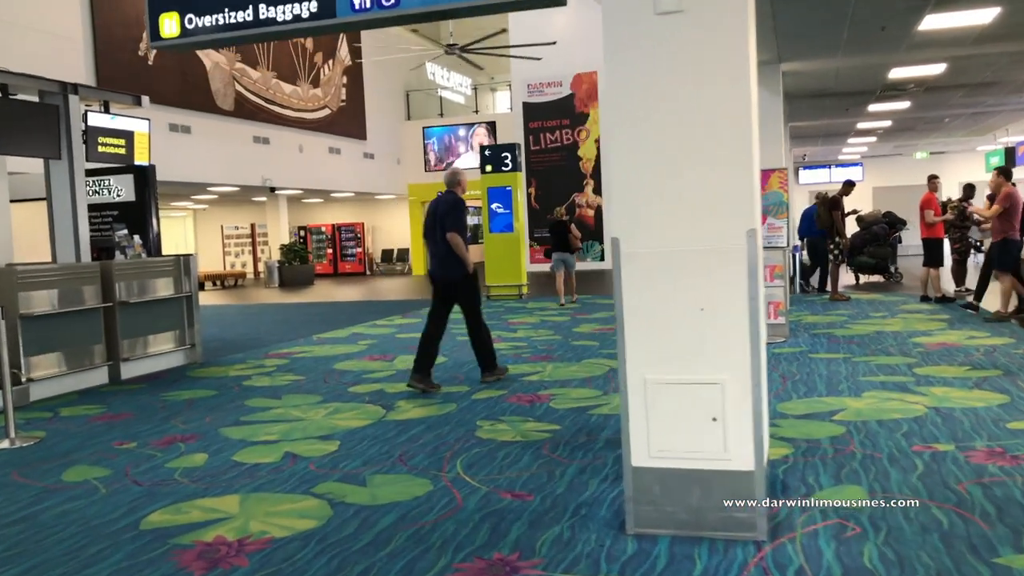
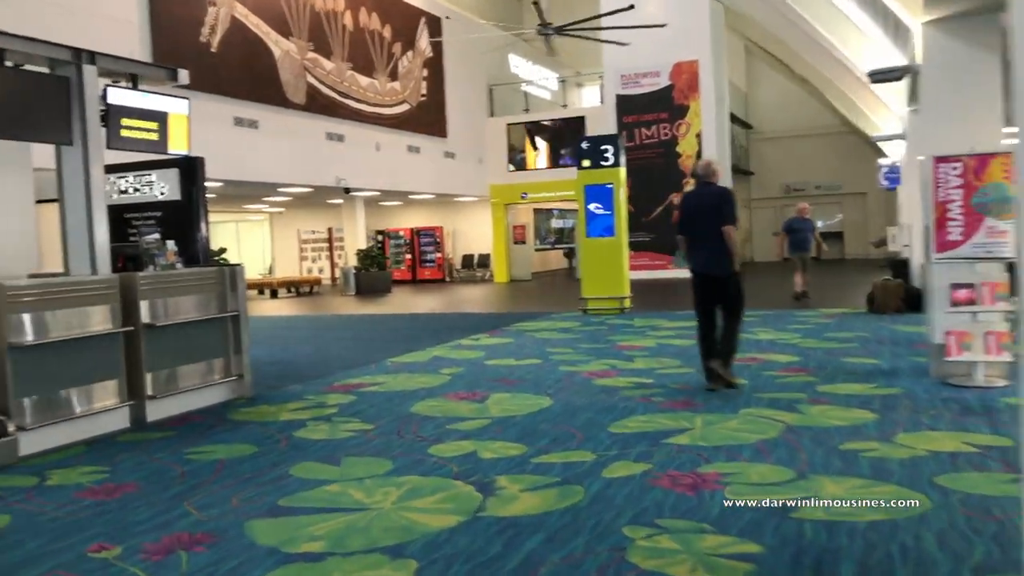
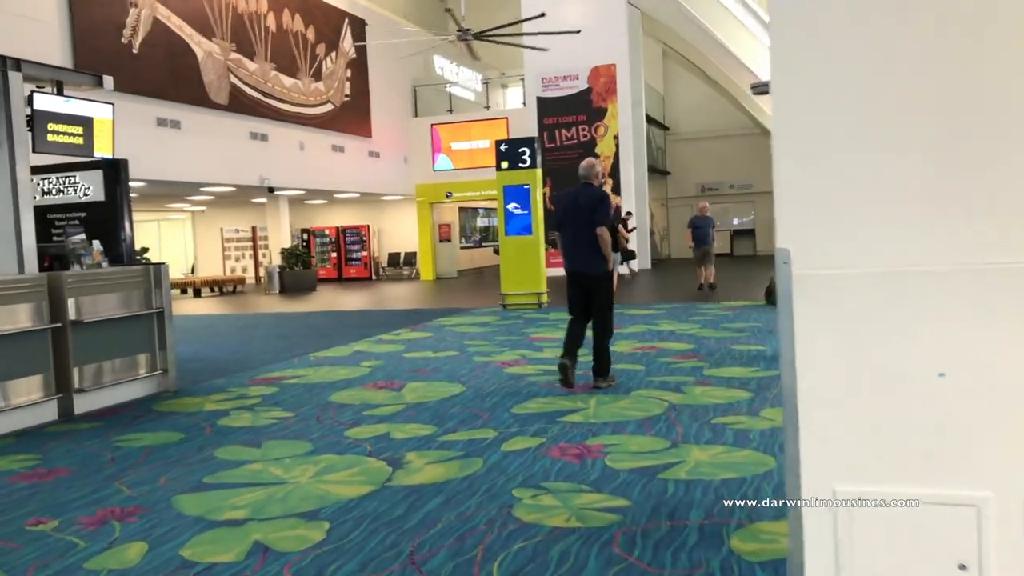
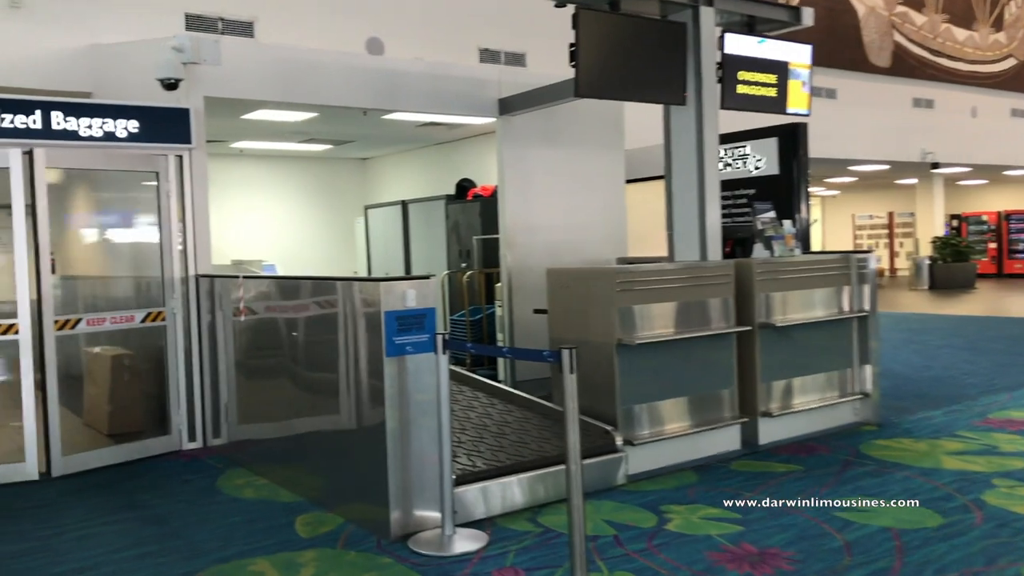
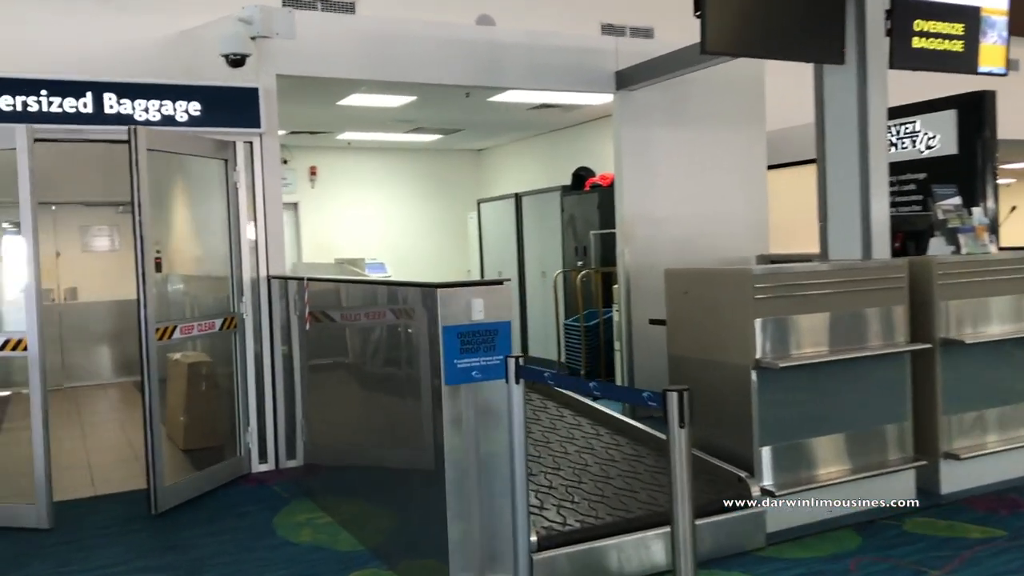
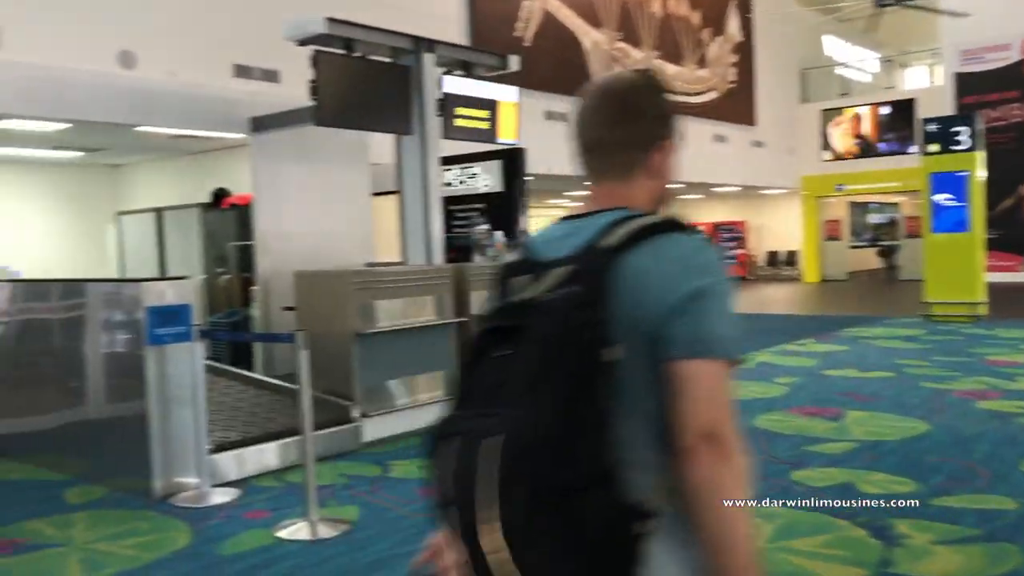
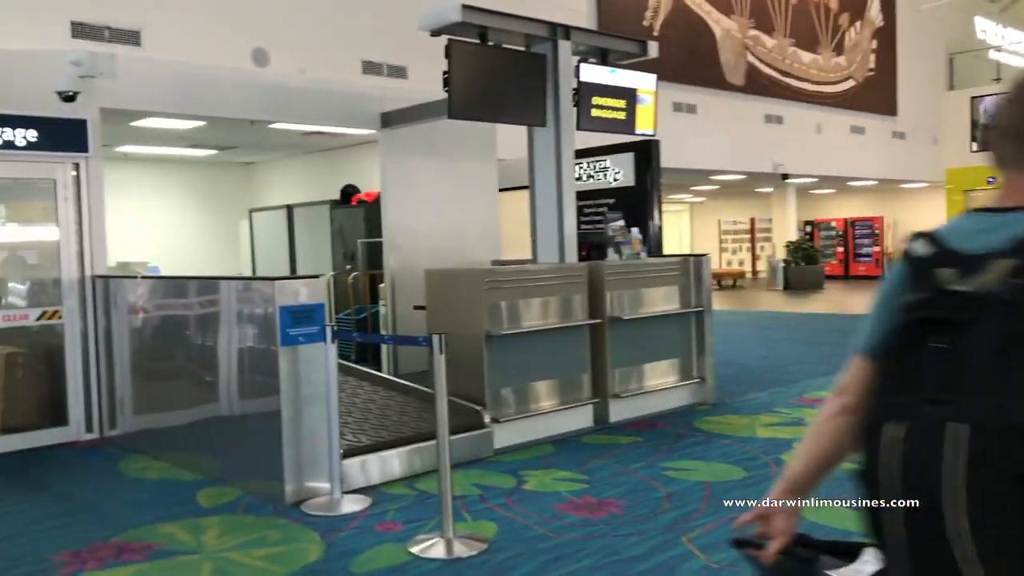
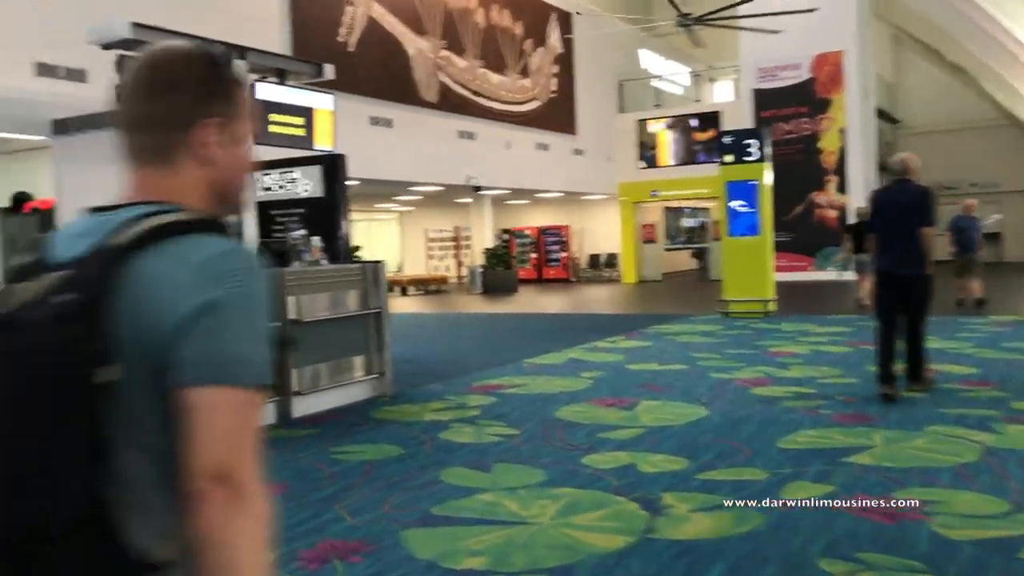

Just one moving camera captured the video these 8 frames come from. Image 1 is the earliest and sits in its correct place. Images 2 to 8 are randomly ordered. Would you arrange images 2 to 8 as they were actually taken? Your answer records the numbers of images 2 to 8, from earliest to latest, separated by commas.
3, 2, 8, 6, 7, 4, 5
